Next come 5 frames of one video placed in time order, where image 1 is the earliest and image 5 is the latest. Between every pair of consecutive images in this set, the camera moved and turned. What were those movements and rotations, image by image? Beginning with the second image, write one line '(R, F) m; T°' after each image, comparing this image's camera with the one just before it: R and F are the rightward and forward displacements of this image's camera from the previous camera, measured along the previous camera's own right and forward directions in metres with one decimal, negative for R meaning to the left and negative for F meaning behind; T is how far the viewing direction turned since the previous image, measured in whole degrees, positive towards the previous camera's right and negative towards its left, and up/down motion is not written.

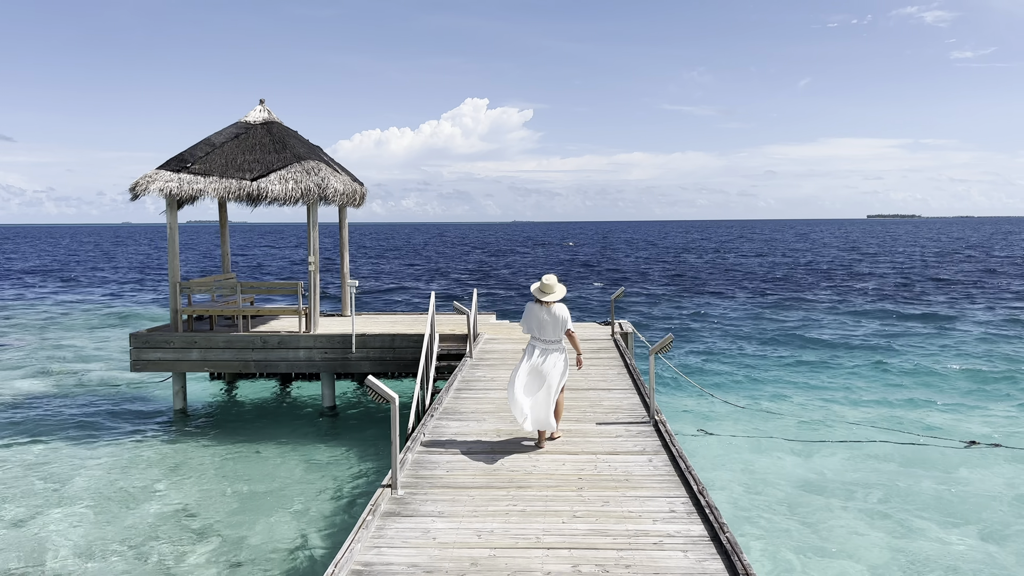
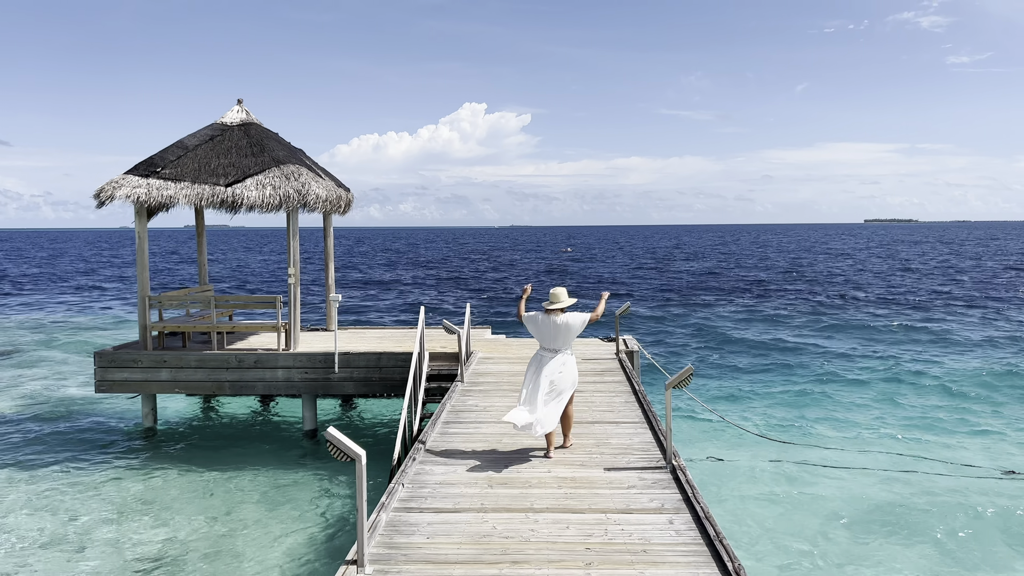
(0.0, +0.9) m; 0°
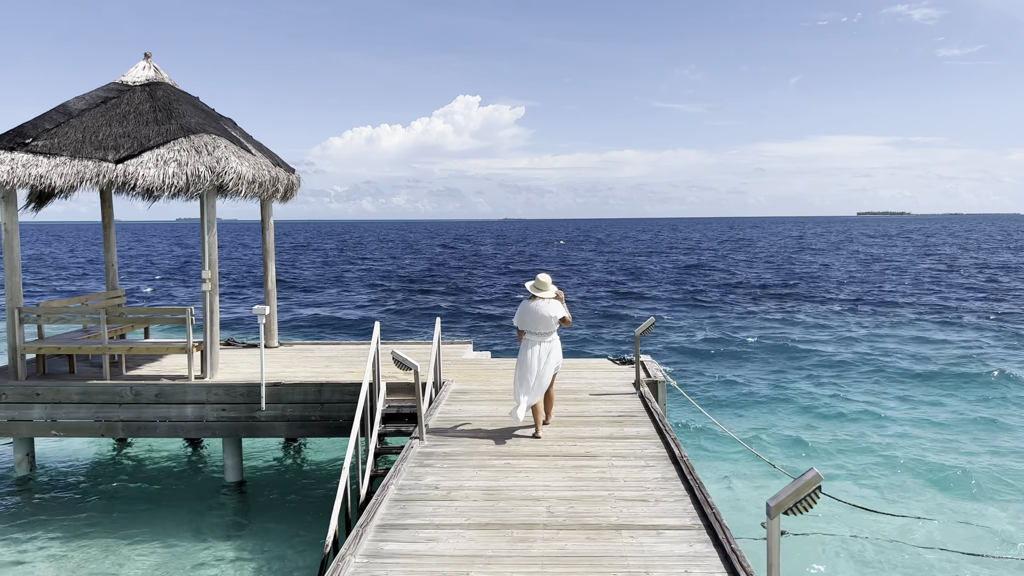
(+0.1, +2.7) m; +1°
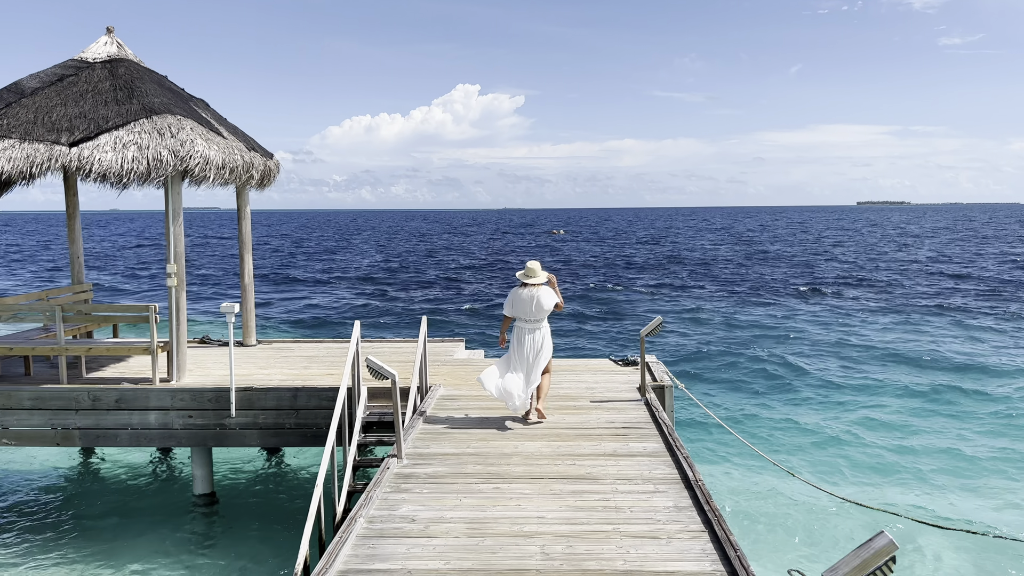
(+0.1, +0.7) m; 0°
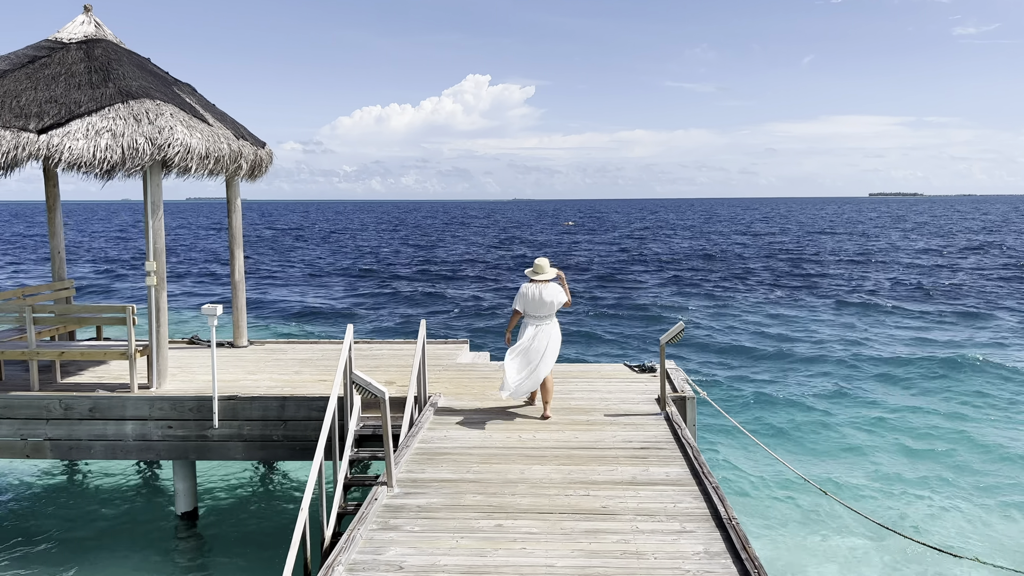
(0.0, +0.7) m; -1°
